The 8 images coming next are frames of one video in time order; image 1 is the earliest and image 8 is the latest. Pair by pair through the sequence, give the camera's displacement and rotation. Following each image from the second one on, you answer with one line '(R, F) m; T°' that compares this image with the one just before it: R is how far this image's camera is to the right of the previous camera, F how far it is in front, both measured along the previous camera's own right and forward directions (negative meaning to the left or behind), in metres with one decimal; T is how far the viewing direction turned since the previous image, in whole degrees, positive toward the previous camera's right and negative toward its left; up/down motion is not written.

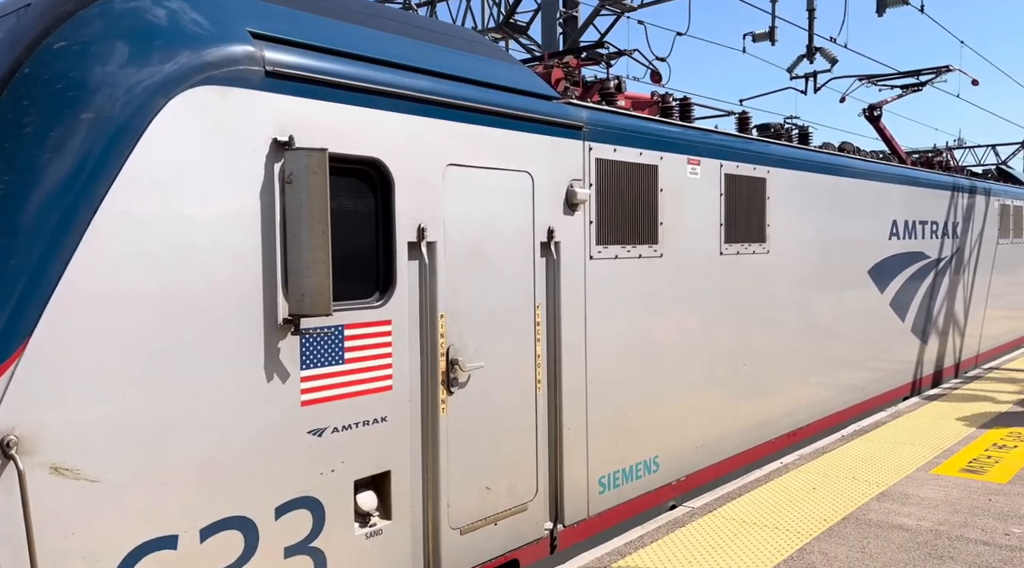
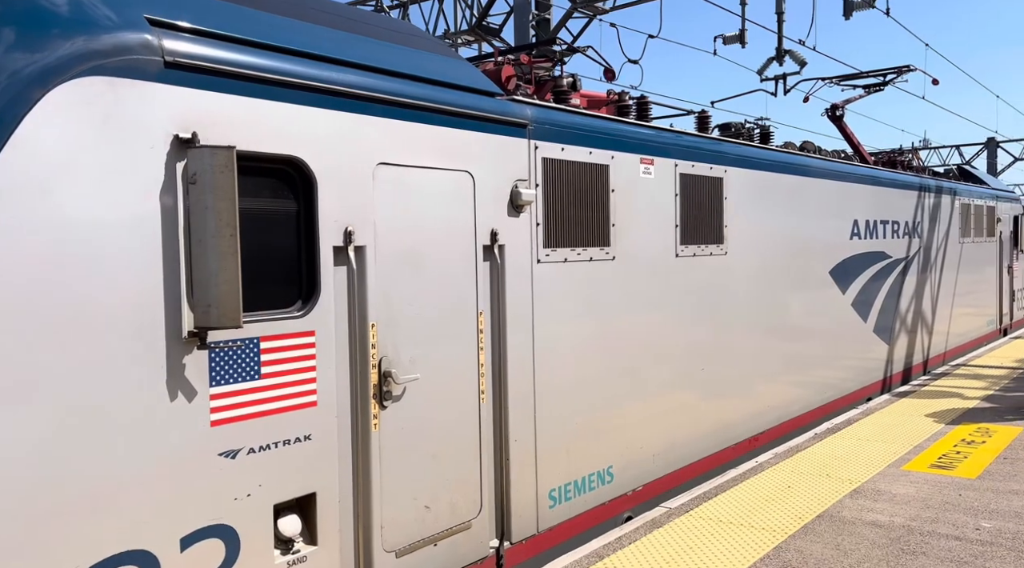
(+0.1, +0.2) m; +2°
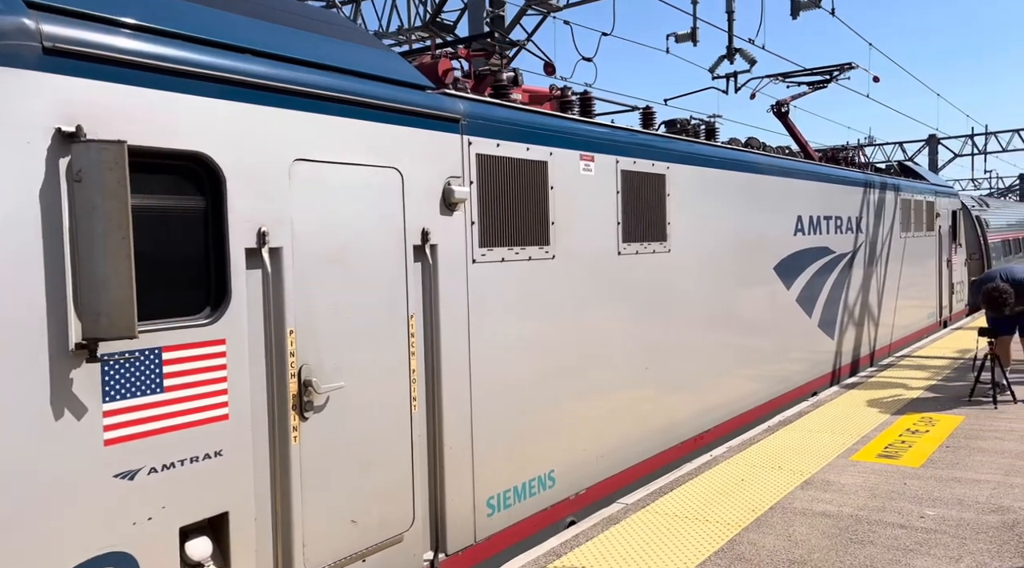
(+0.1, +0.1) m; +3°
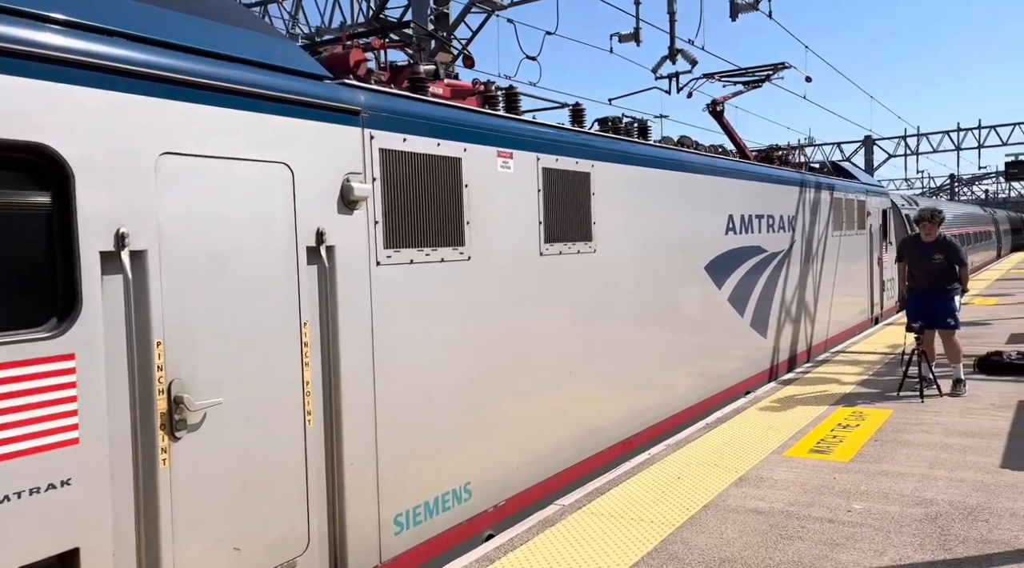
(+0.2, +0.2) m; +4°
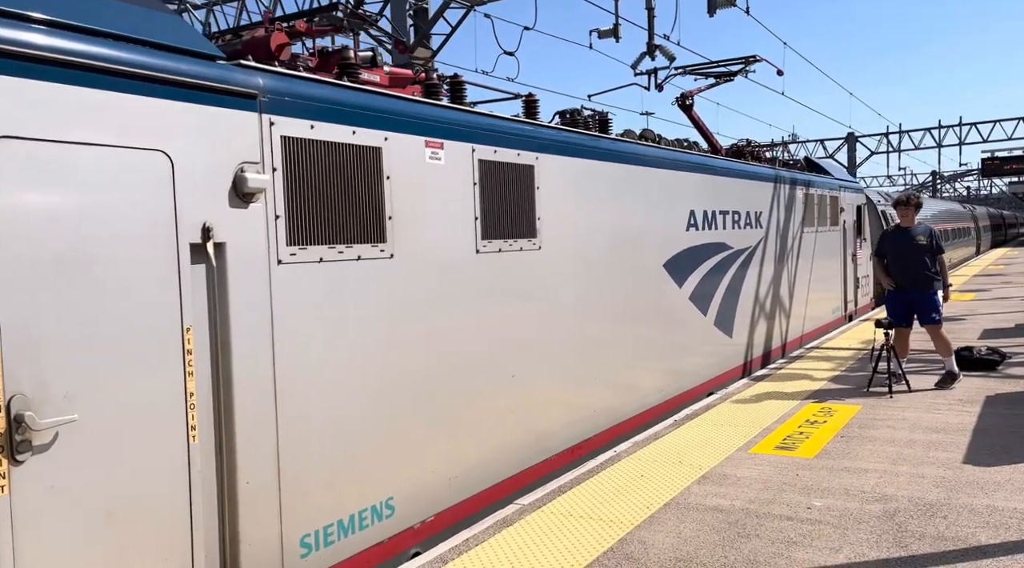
(+0.2, +0.3) m; +1°
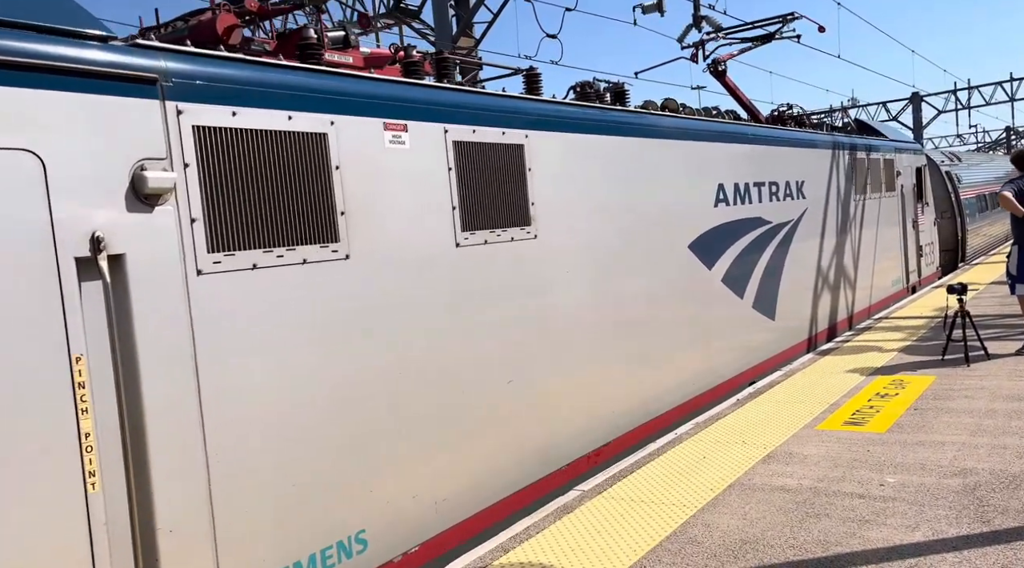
(+0.3, +0.5) m; -4°
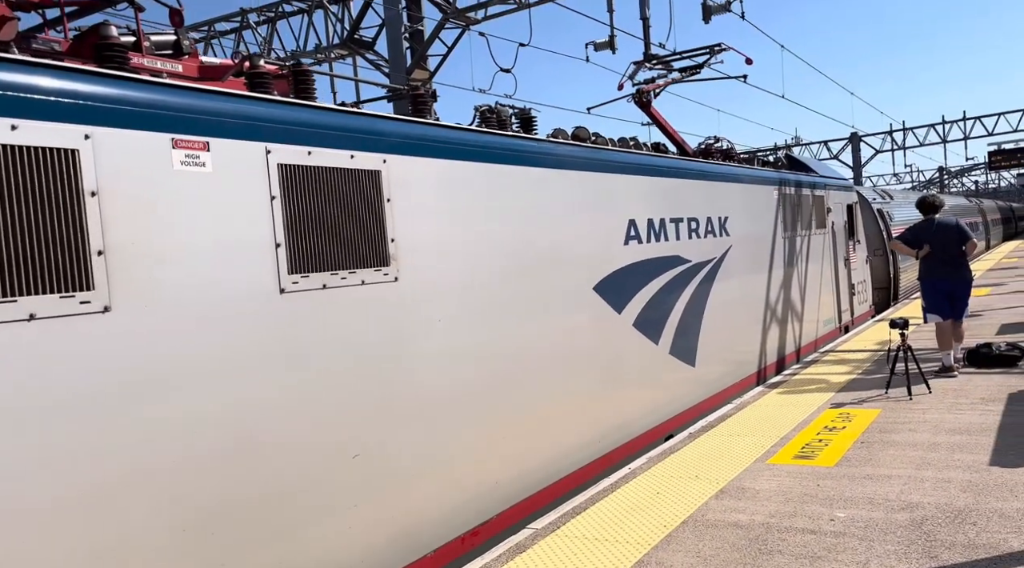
(+0.5, +0.6) m; +3°
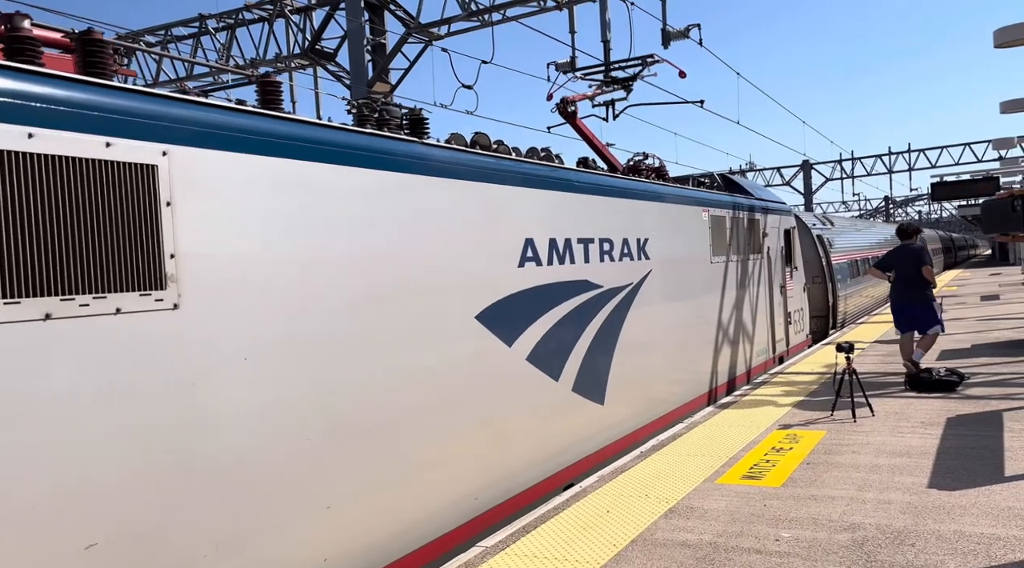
(+0.1, +0.1) m; +3°
